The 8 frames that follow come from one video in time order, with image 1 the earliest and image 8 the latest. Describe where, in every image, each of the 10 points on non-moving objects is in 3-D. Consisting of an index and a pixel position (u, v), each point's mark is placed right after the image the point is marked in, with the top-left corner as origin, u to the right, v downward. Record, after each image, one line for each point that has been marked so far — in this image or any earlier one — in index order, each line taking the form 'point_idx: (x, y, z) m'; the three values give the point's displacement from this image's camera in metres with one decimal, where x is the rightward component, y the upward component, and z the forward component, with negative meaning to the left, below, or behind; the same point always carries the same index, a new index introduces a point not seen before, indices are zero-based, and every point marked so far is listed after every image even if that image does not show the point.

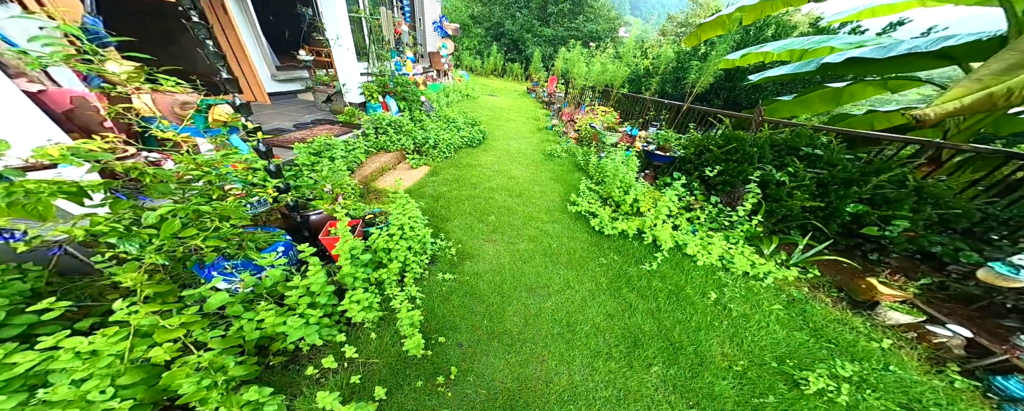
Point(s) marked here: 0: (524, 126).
0: (+0.3, +2.0, +6.0) m
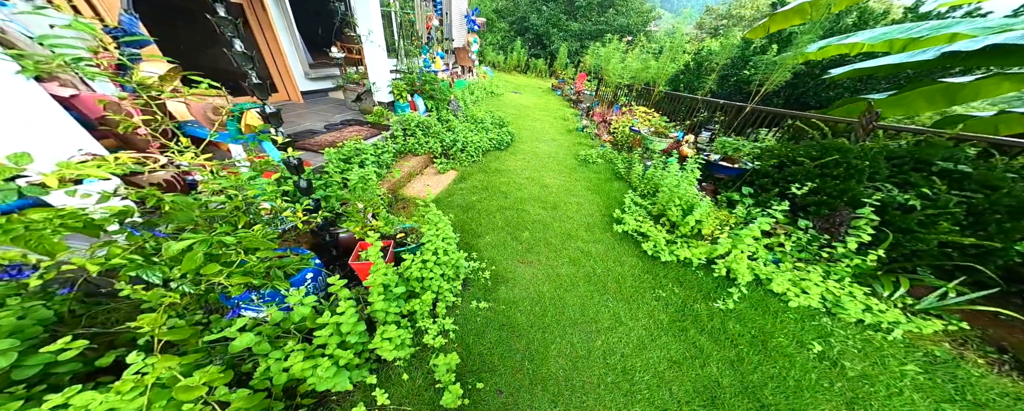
0: (+0.9, +1.9, +5.7) m
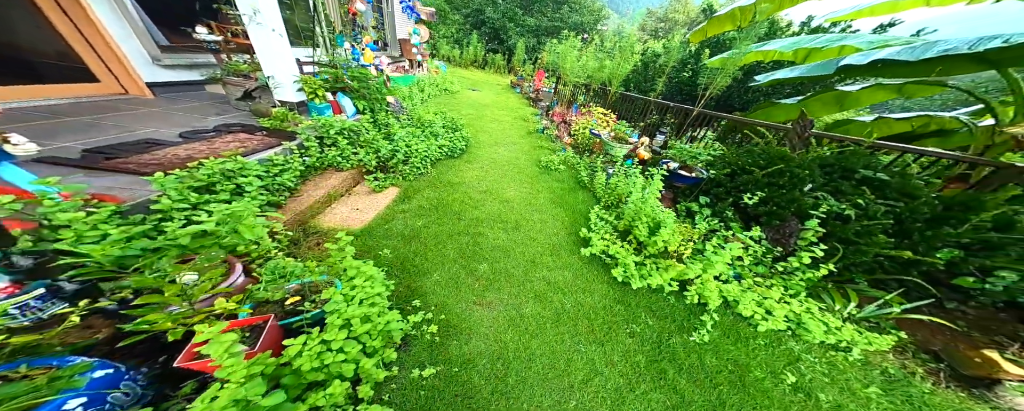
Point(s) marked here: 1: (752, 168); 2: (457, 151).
0: (0.0, +1.7, +5.4) m
1: (+2.4, +0.4, +2.5) m
2: (-0.9, +0.8, +3.6) m
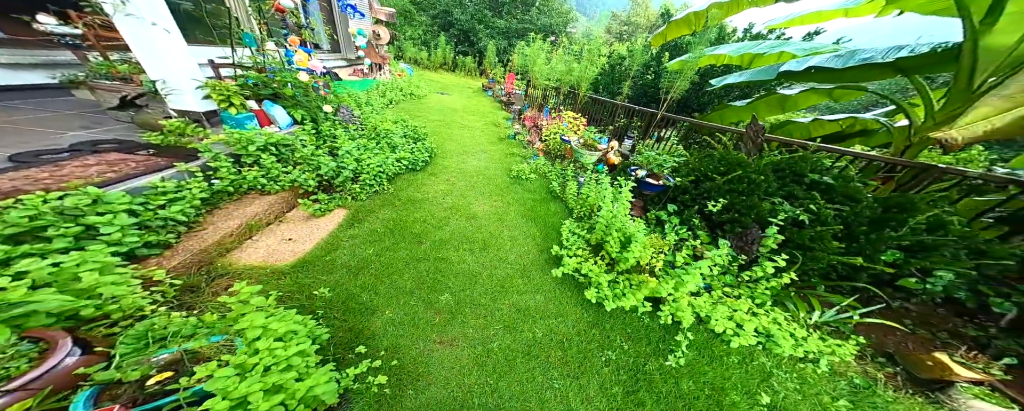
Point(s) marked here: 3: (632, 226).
0: (-0.7, +1.5, +5.2) m
1: (+2.0, +0.3, +2.5) m
2: (-1.3, +0.5, +3.4) m
3: (+1.1, -0.2, +2.2) m
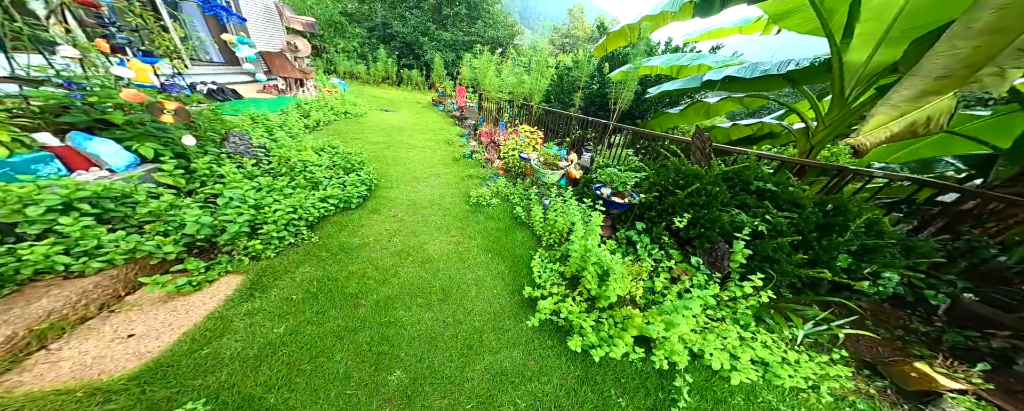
0: (-1.6, +1.0, +4.7) m
1: (+1.6, +0.2, +2.4) m
2: (-1.8, 0.0, +2.8) m
3: (+0.8, -0.4, +2.0) m
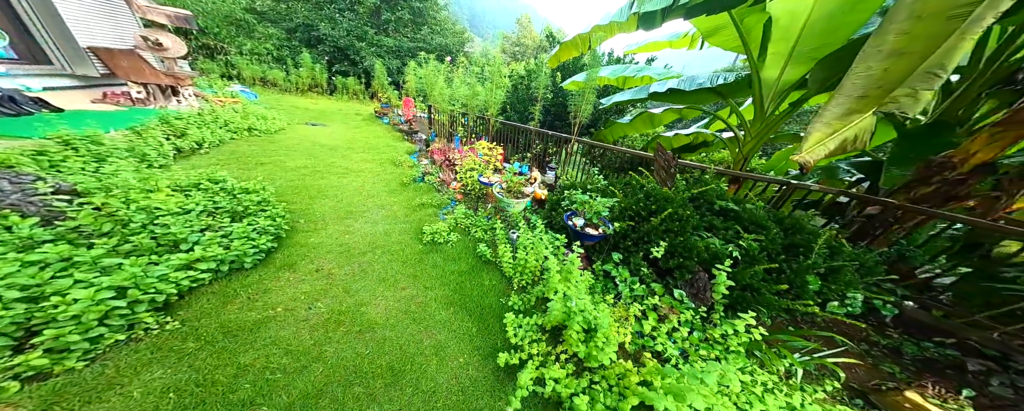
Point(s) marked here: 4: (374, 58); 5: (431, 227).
0: (-2.3, +0.5, +4.0) m
1: (+1.3, -0.1, +2.3) m
2: (-2.1, -0.4, +2.0) m
3: (+0.6, -0.7, +1.7) m
4: (-6.7, +7.1, +11.6) m
5: (-1.0, -0.2, +2.9) m
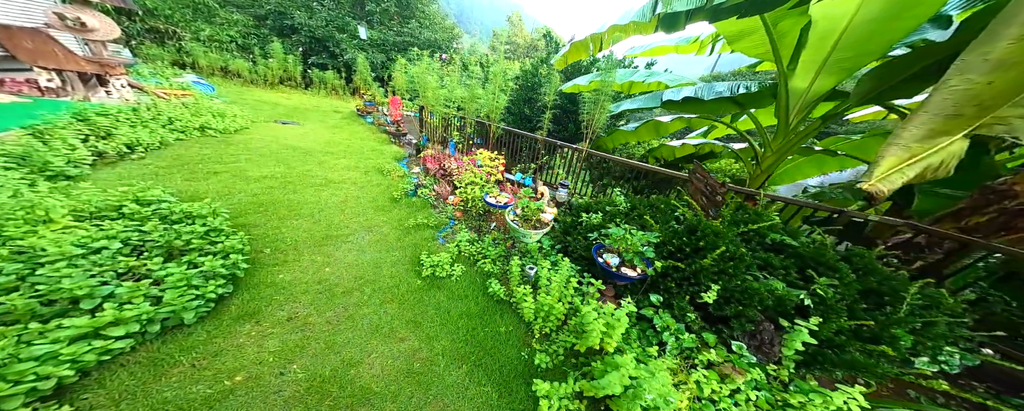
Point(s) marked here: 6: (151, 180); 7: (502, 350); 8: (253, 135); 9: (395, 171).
0: (-2.2, +0.3, +3.5) m
1: (+1.5, -0.3, +2.0) m
2: (-2.0, -0.6, +1.5) m
3: (+0.8, -0.9, +1.4) m
4: (-7.0, +6.9, +10.8) m
5: (-0.8, -0.4, +2.5) m
6: (-4.1, +0.3, +2.8) m
7: (0.0, -1.0, +1.8) m
8: (-4.9, +1.5, +4.8) m
9: (-2.1, +0.7, +4.4) m
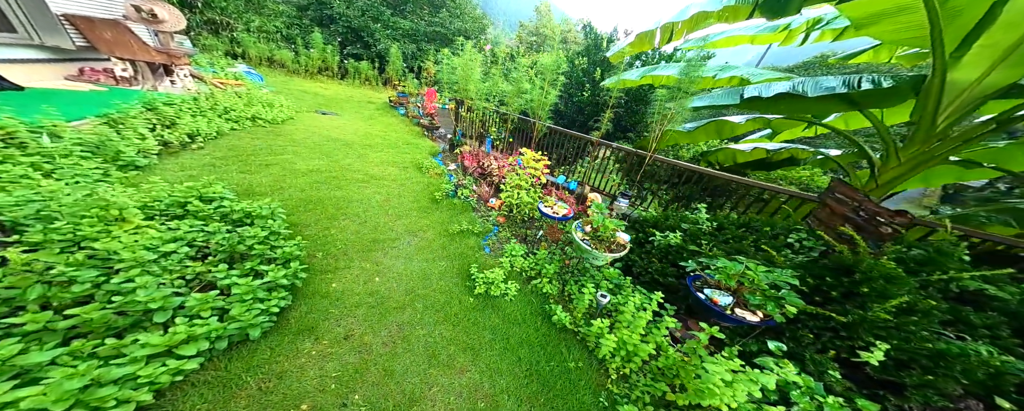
0: (-1.5, +0.3, +3.4) m
1: (+2.0, -0.5, +1.7) m
2: (-1.5, -0.7, +1.4) m
3: (+1.2, -1.1, +1.1) m
4: (-5.4, +7.3, +10.8) m
5: (-0.3, -0.5, +2.3) m
6: (-3.5, +0.4, +2.8) m
7: (+0.5, -1.2, +1.5) m
8: (-4.1, +1.7, +4.8) m
9: (-1.3, +0.7, +4.3) m
